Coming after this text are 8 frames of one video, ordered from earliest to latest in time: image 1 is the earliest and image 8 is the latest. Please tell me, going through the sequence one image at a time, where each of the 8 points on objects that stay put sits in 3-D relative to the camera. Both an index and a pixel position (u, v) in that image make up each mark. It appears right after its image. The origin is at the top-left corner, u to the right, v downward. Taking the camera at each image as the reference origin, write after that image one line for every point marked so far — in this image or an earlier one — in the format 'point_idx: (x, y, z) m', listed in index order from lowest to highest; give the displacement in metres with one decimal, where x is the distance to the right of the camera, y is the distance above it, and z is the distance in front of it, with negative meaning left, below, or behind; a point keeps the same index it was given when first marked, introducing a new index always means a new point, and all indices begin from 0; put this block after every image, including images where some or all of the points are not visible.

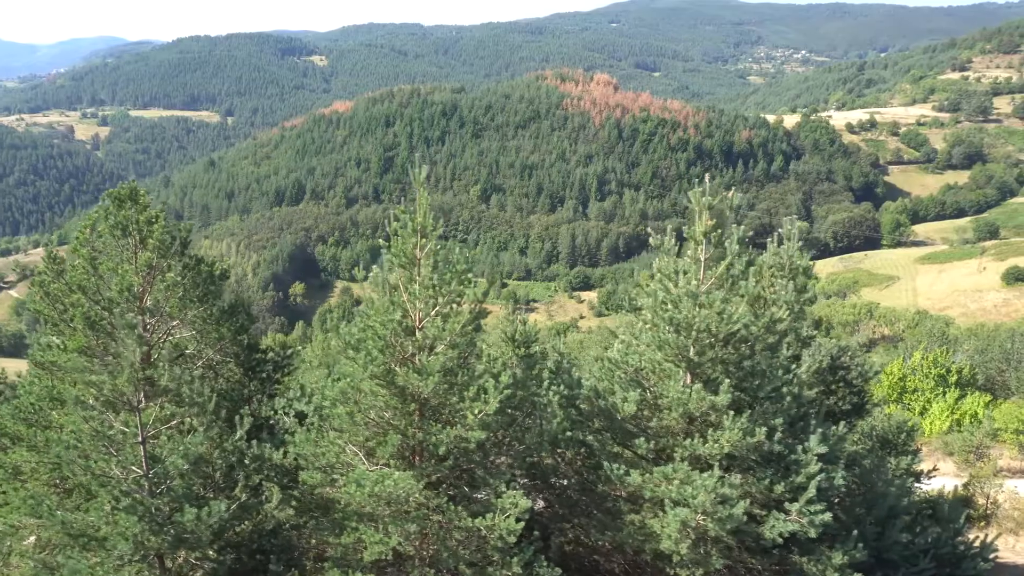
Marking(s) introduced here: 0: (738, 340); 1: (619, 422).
0: (+3.7, -0.9, +10.5) m
1: (+1.9, -2.3, +10.9) m
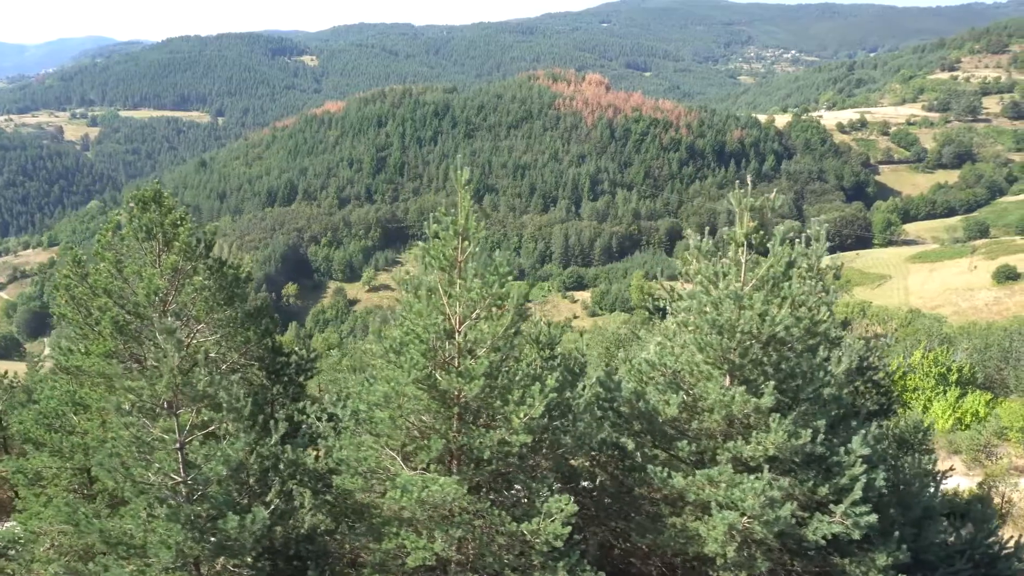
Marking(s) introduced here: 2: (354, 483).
0: (+4.4, -0.9, +10.5) m
1: (+2.6, -2.3, +10.9) m
2: (-2.5, -3.3, +10.6) m
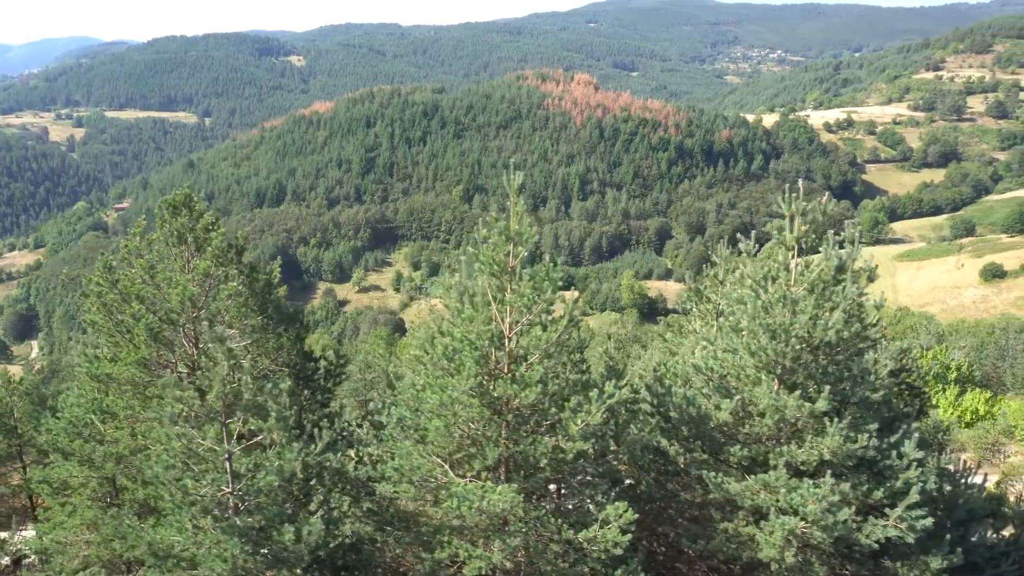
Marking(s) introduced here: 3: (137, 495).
0: (+5.2, -1.0, +10.4) m
1: (+3.4, -2.4, +10.8) m
2: (-1.6, -3.4, +10.4) m
3: (-8.0, -4.5, +13.8) m
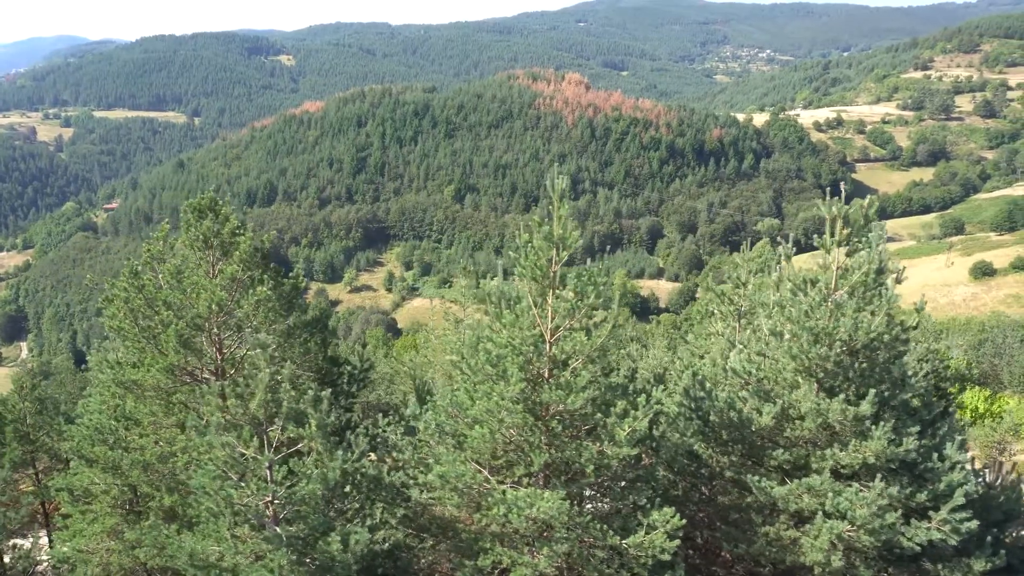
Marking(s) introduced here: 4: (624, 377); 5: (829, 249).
0: (+5.8, -1.0, +10.4) m
1: (+4.0, -2.4, +10.8) m
2: (-1.0, -3.4, +10.4) m
3: (-7.4, -4.6, +13.6) m
4: (+1.9, -1.5, +10.7) m
5: (+5.4, +0.7, +10.9) m
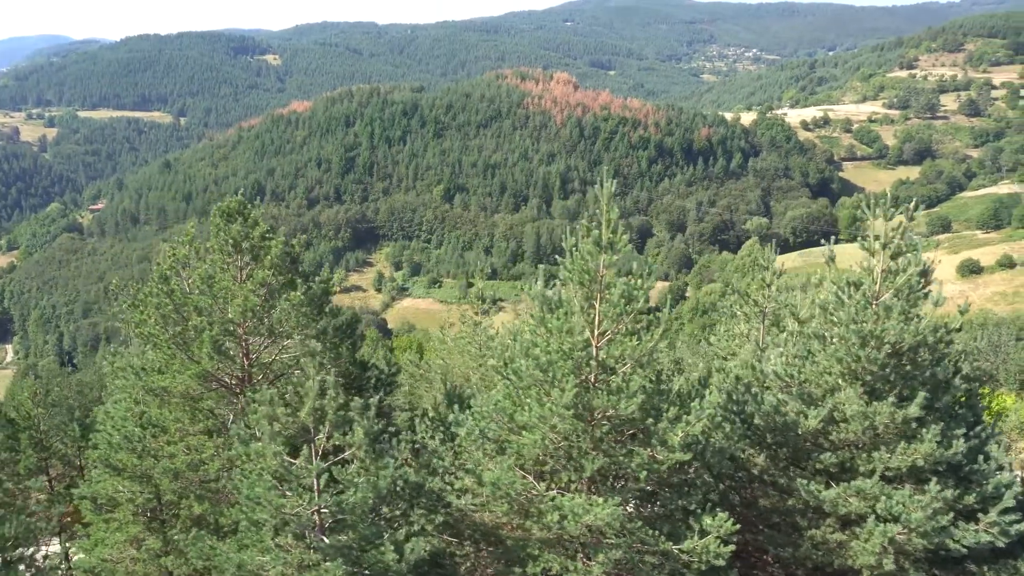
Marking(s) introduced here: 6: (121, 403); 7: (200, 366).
0: (+6.6, -1.1, +10.4) m
1: (+4.8, -2.5, +10.8) m
2: (-0.2, -3.5, +10.3) m
3: (-6.7, -4.7, +13.5) m
4: (+2.6, -1.5, +10.6) m
5: (+6.1, +0.6, +10.9) m
6: (-8.9, -2.6, +14.4) m
7: (-6.2, -1.5, +12.7) m
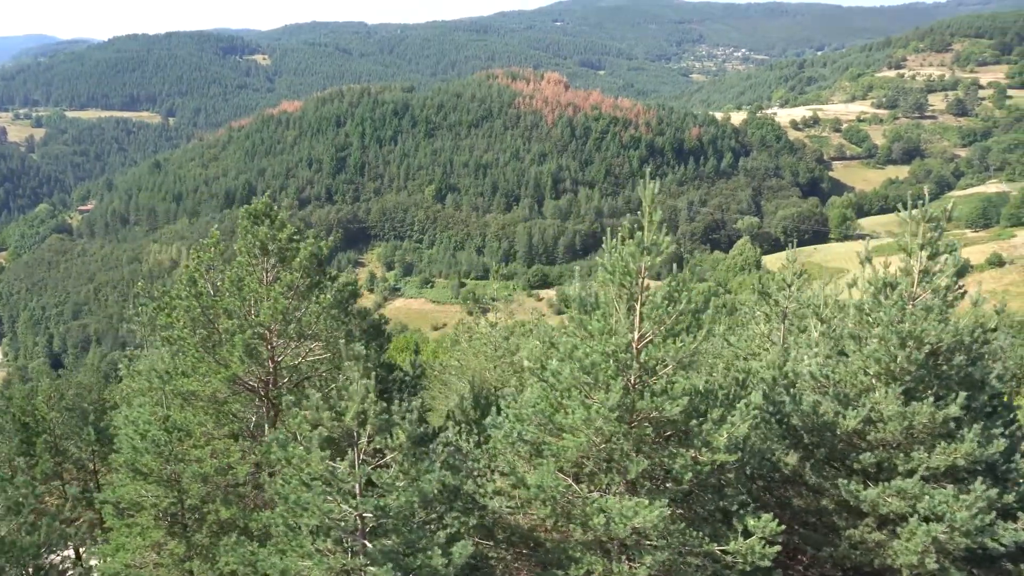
0: (+7.2, -1.1, +10.5) m
1: (+5.4, -2.5, +10.8) m
2: (+0.4, -3.5, +10.2) m
3: (-6.1, -4.8, +13.4) m
4: (+3.2, -1.6, +10.6) m
5: (+6.7, +0.6, +10.9) m
6: (-8.3, -2.7, +14.3) m
7: (-5.6, -1.6, +12.6) m
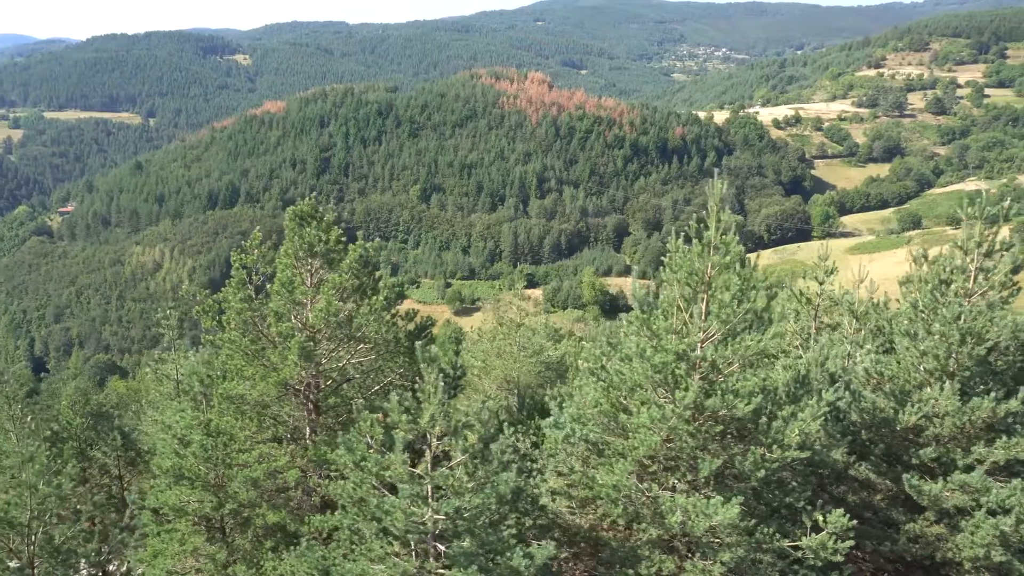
0: (+8.2, -1.0, +10.7) m
1: (+6.4, -2.5, +10.9) m
2: (+1.5, -3.5, +10.3) m
3: (-5.1, -4.8, +13.3) m
4: (+4.3, -1.5, +10.7) m
5: (+7.7, +0.7, +11.1) m
6: (-7.3, -2.7, +14.1) m
7: (-4.6, -1.6, +12.5) m
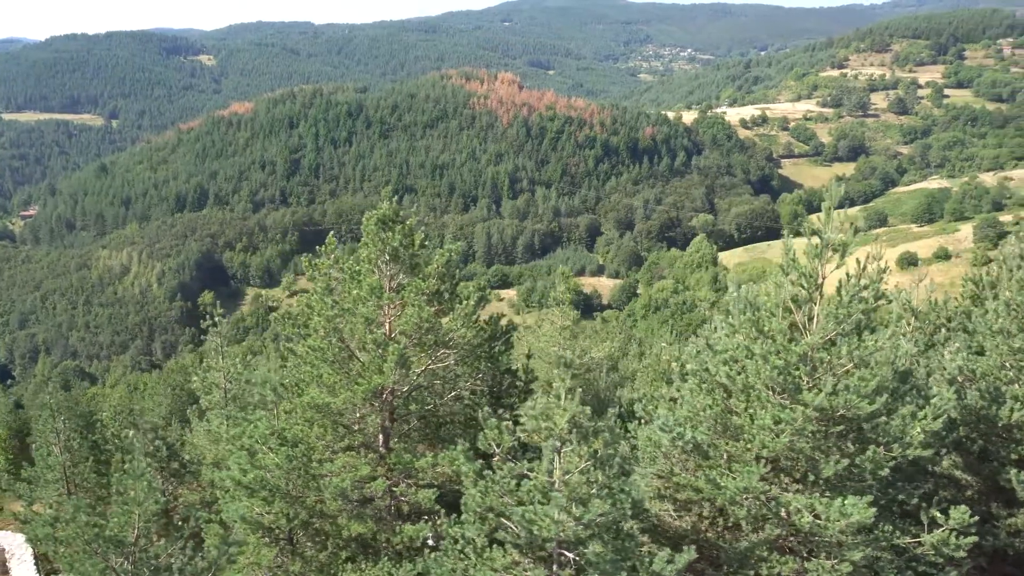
0: (+10.0, -1.0, +10.9) m
1: (+8.2, -2.5, +11.1) m
2: (+3.3, -3.6, +10.3) m
3: (-3.3, -4.9, +13.0) m
4: (+6.1, -1.5, +10.9) m
5: (+9.5, +0.7, +11.3) m
6: (-5.6, -2.9, +13.8) m
7: (-2.8, -1.8, +12.3) m
